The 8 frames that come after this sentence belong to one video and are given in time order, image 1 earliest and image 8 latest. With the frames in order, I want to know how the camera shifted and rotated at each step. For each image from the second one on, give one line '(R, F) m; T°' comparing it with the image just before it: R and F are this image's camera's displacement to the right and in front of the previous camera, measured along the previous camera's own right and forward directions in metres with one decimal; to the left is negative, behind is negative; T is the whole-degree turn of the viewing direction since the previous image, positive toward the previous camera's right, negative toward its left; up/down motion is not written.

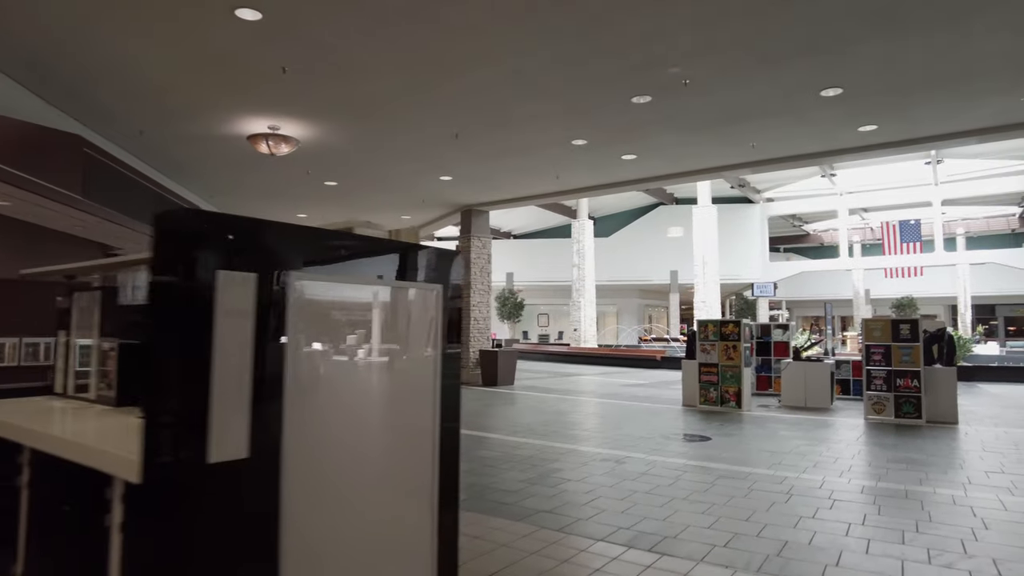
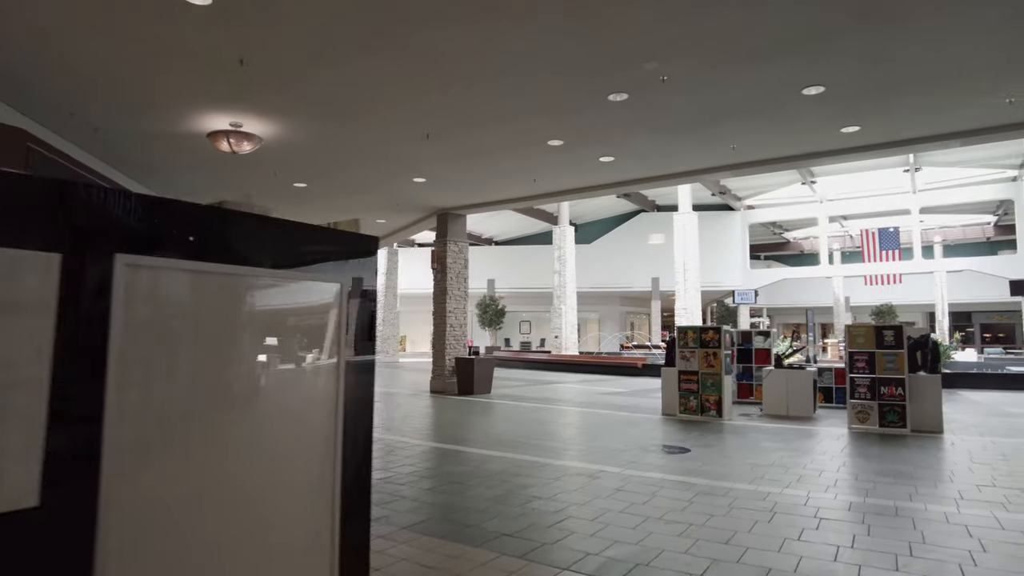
(+0.1, +0.3) m; +1°
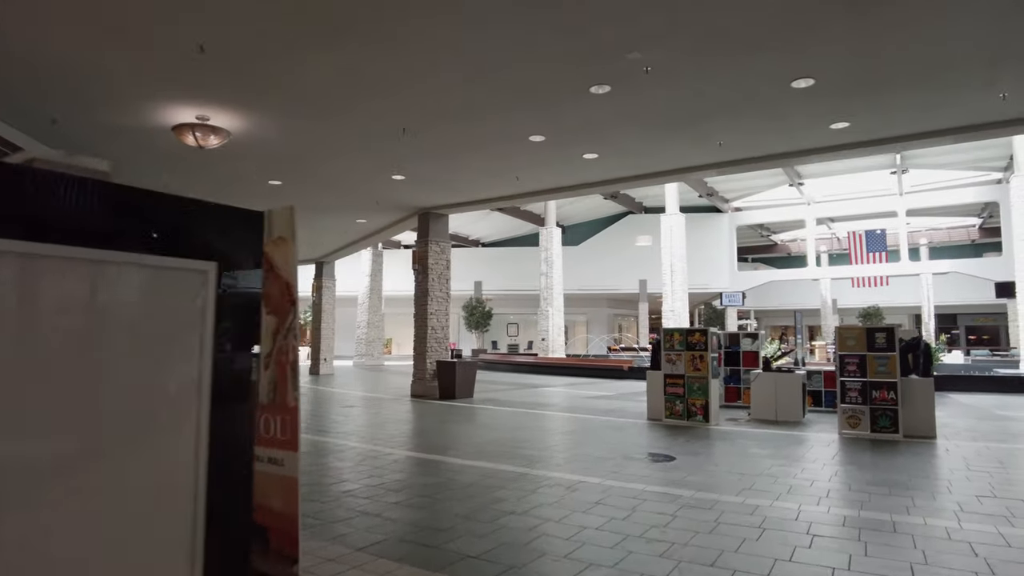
(+0.1, +0.3) m; +1°
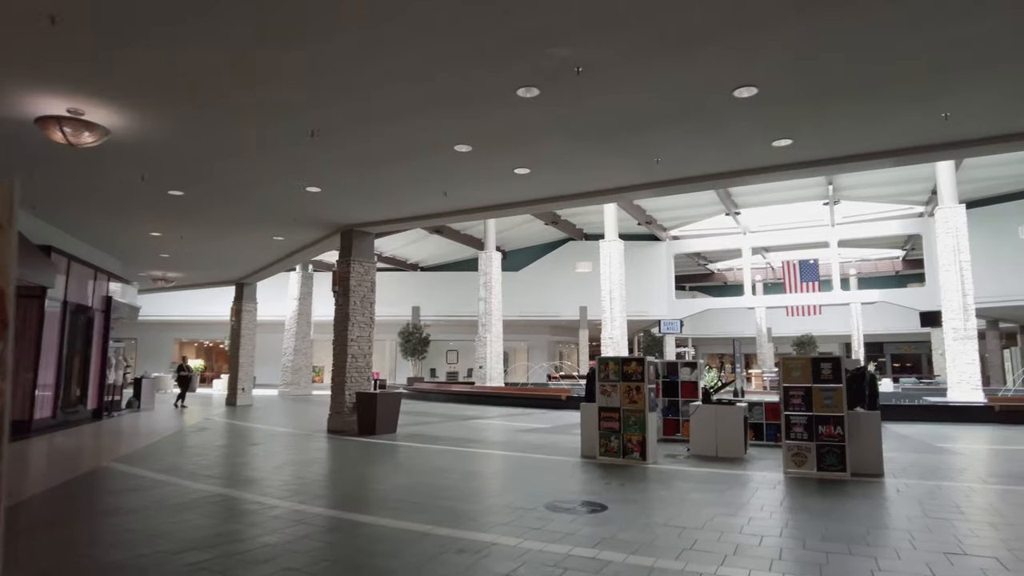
(+0.2, +0.7) m; +5°
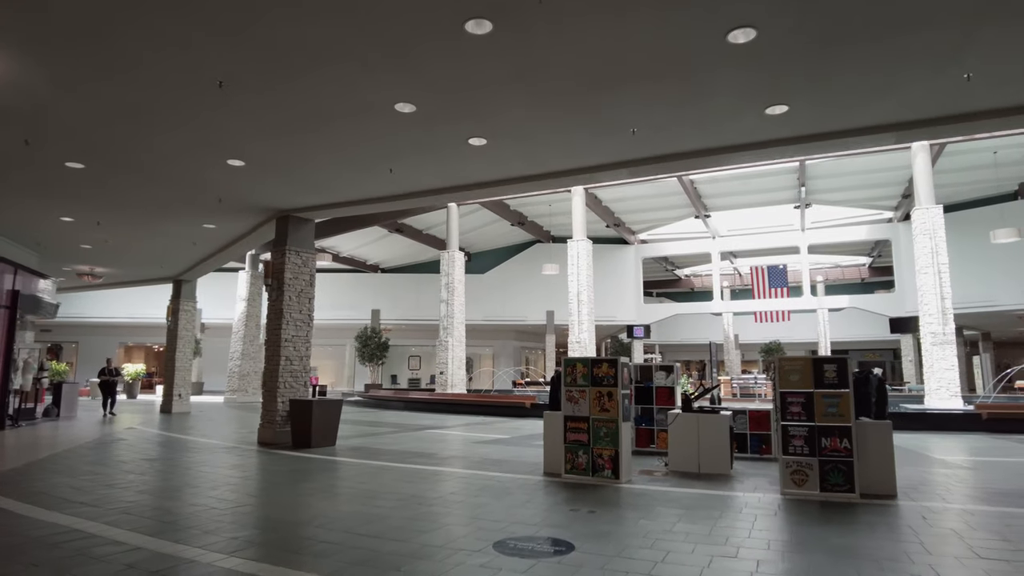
(+0.2, +1.1) m; +3°
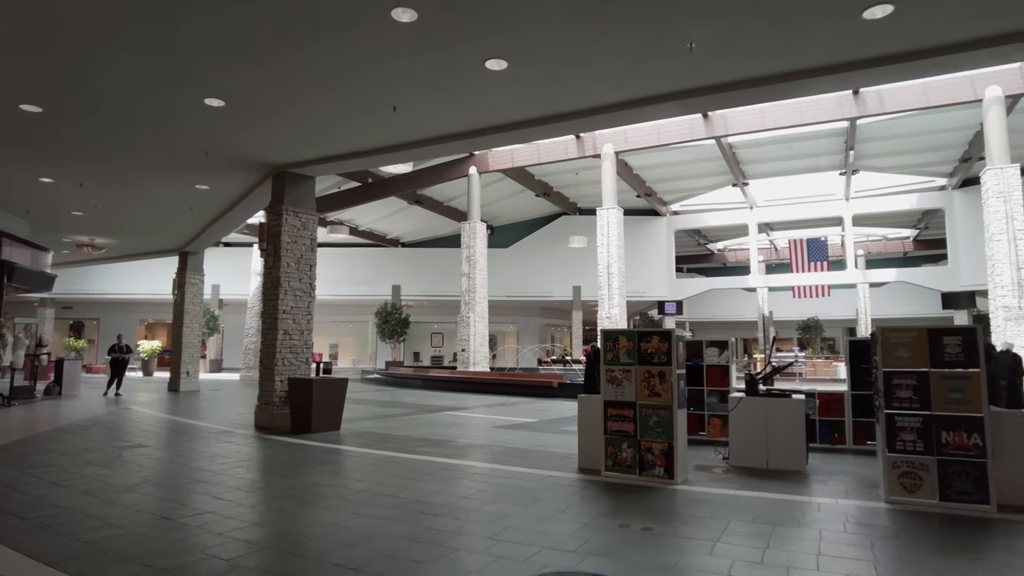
(0.0, +1.2) m; -2°
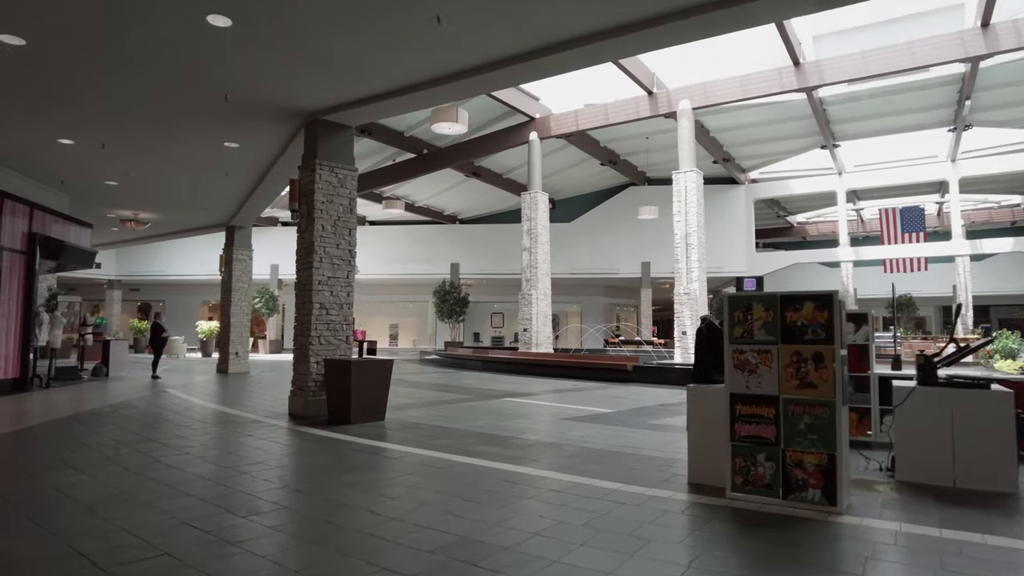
(-0.2, +1.4) m; -5°
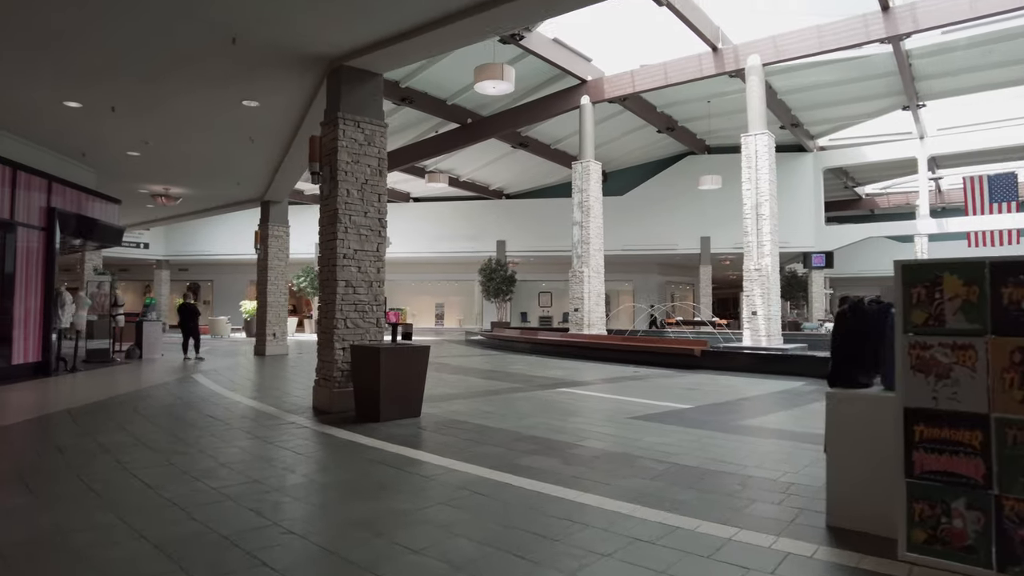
(-0.1, +1.1) m; -4°
